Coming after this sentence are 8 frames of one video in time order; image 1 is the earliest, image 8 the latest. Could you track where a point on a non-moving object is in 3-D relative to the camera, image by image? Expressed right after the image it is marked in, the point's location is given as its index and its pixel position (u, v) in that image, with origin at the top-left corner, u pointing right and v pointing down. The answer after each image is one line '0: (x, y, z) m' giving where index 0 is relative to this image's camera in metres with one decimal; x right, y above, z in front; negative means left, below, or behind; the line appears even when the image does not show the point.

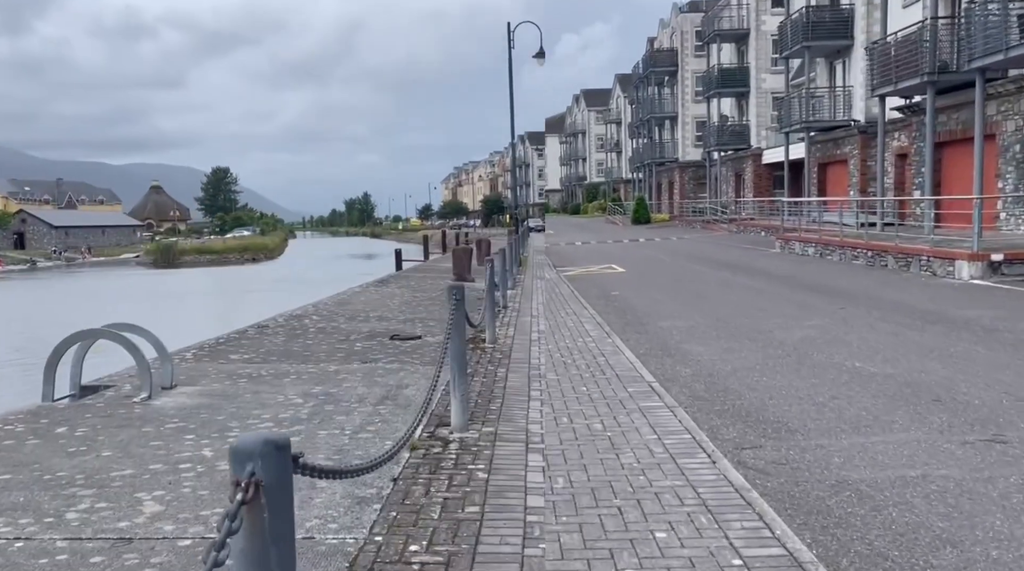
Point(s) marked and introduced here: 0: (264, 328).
0: (-3.4, -0.6, +12.3) m
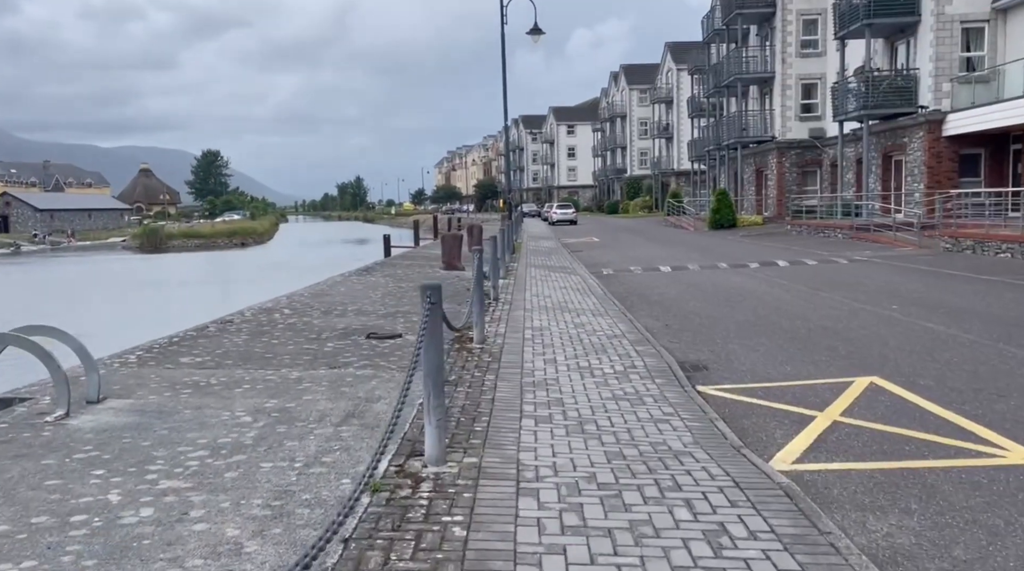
0: (-3.5, -0.5, +11.1) m
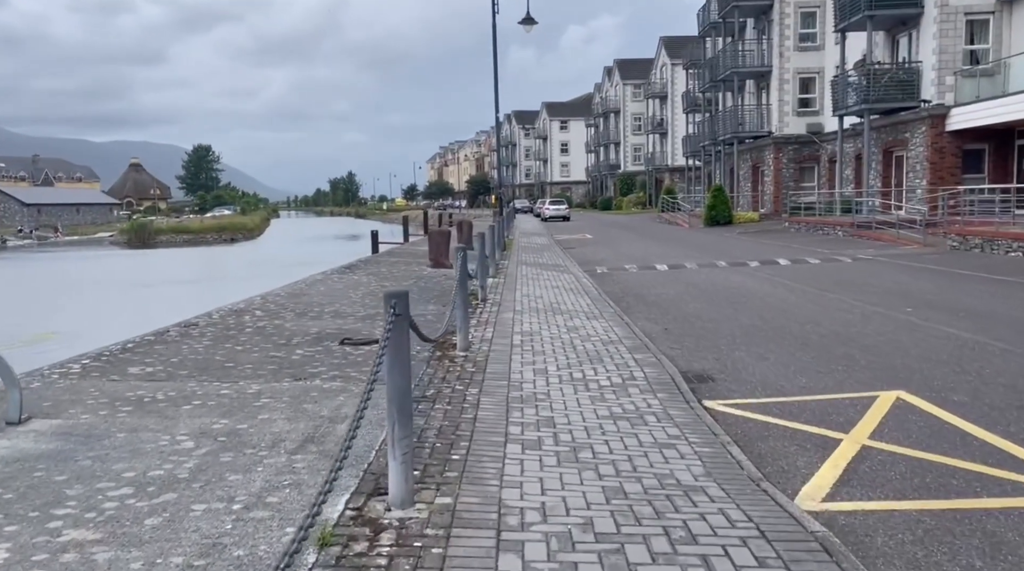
0: (-3.7, -0.5, +10.2) m
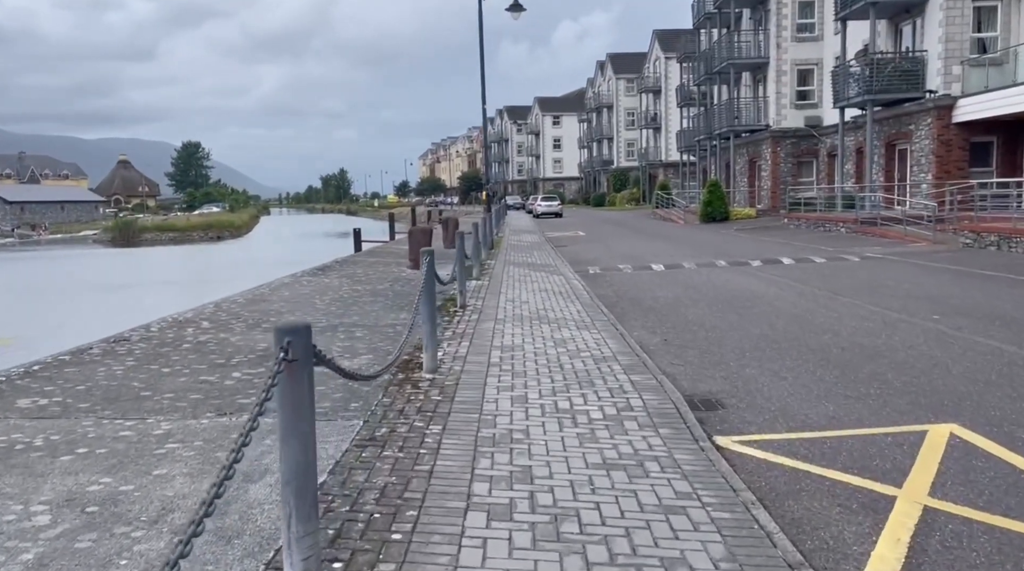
0: (-3.9, -0.6, +8.9) m
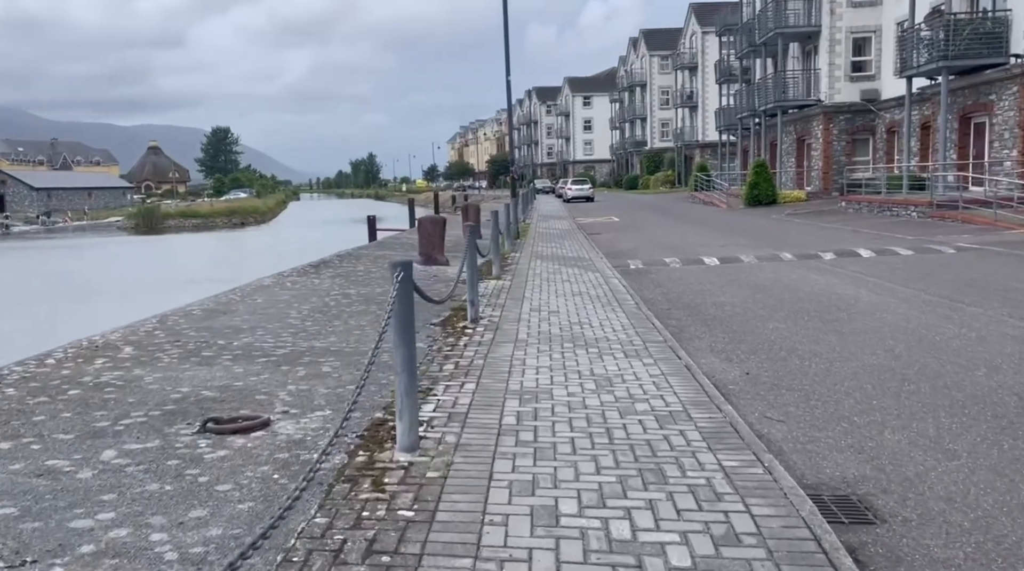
0: (-3.7, -0.8, +6.2) m
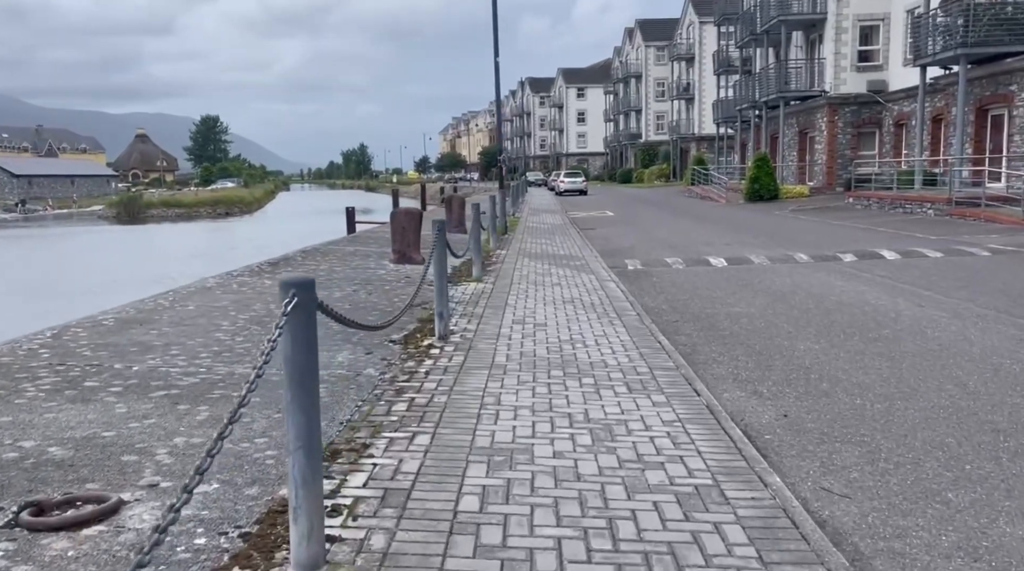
0: (-3.9, -0.8, +4.4) m
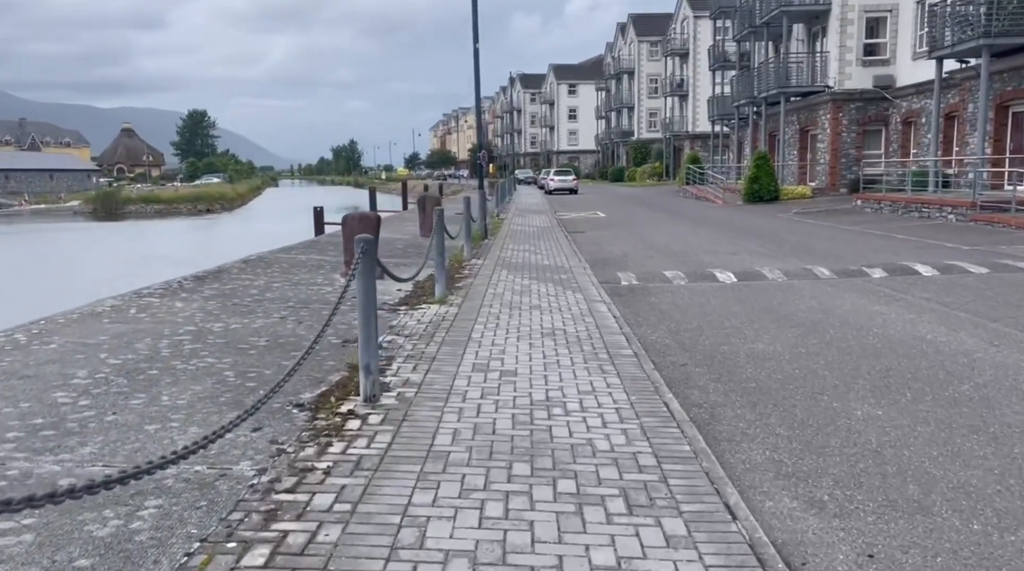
0: (-4.2, -1.1, +2.2) m
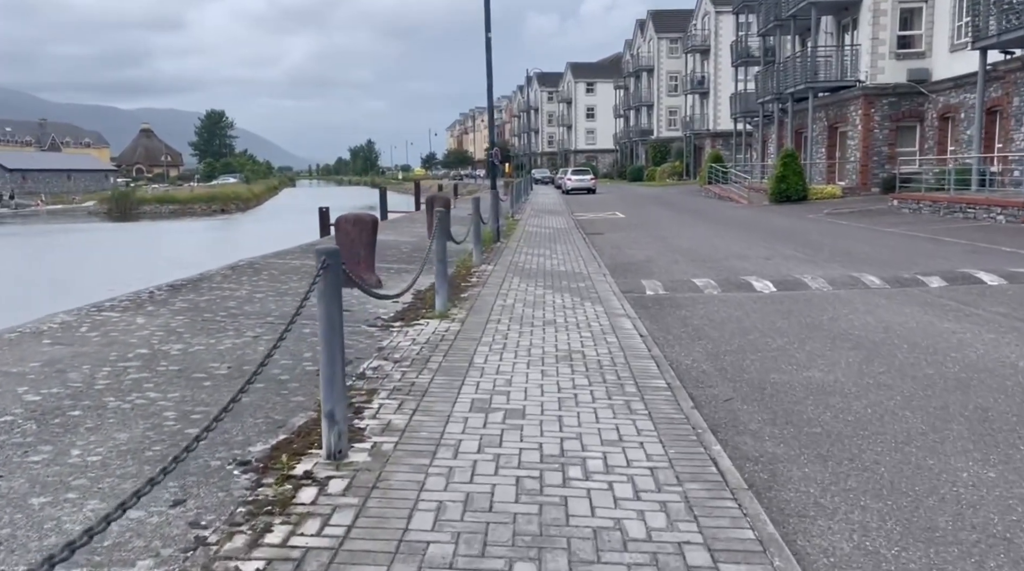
0: (-4.2, -1.2, +1.0) m
